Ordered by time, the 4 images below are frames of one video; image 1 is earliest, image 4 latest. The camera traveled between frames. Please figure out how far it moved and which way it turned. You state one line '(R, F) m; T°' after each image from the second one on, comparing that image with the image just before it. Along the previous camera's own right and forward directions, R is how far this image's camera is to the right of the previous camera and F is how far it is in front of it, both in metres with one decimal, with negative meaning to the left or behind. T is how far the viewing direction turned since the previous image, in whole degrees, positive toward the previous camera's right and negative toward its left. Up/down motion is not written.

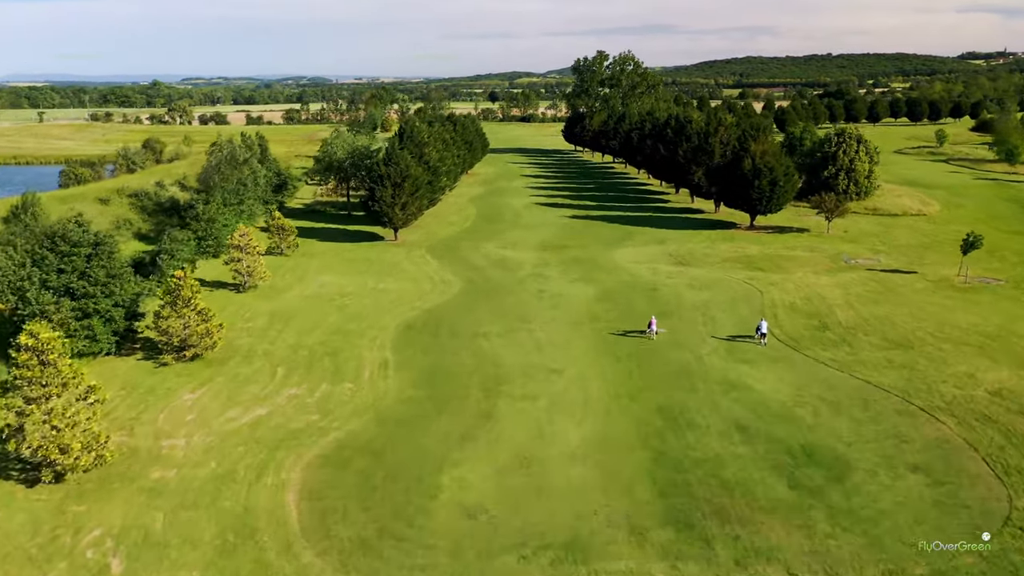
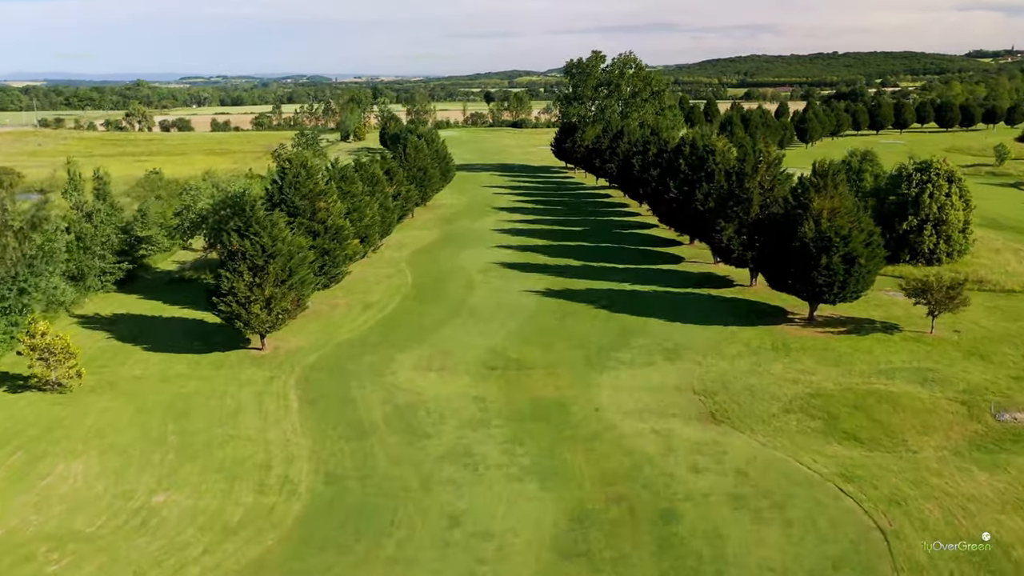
(+2.8, +17.9) m; 0°
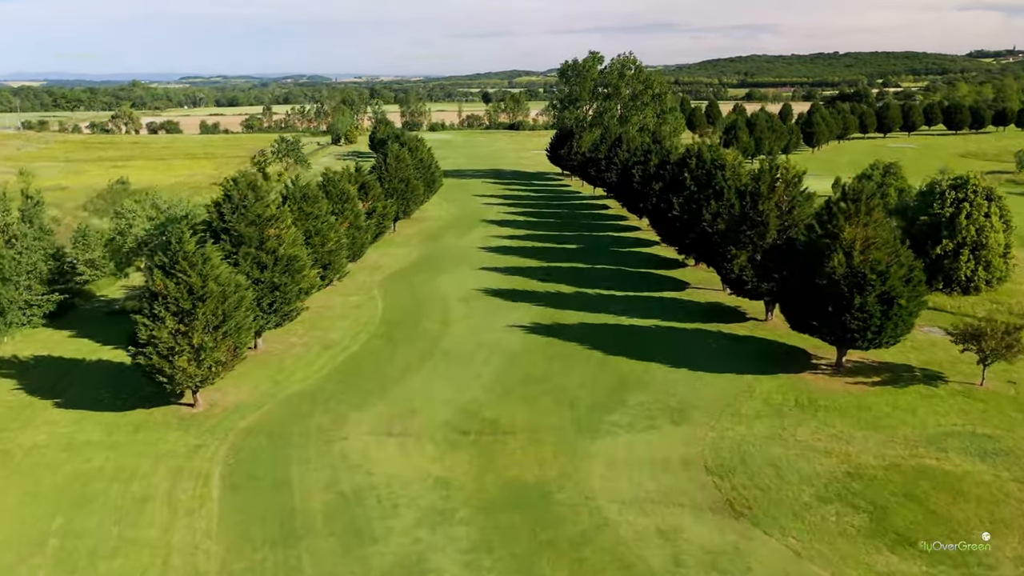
(+0.8, +5.0) m; 0°
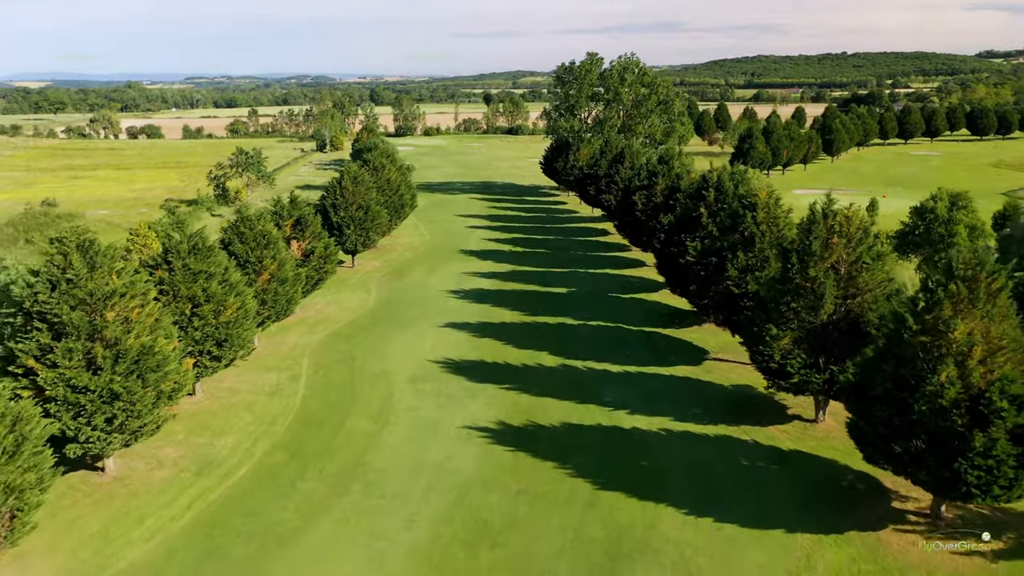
(+1.5, +9.6) m; 0°
